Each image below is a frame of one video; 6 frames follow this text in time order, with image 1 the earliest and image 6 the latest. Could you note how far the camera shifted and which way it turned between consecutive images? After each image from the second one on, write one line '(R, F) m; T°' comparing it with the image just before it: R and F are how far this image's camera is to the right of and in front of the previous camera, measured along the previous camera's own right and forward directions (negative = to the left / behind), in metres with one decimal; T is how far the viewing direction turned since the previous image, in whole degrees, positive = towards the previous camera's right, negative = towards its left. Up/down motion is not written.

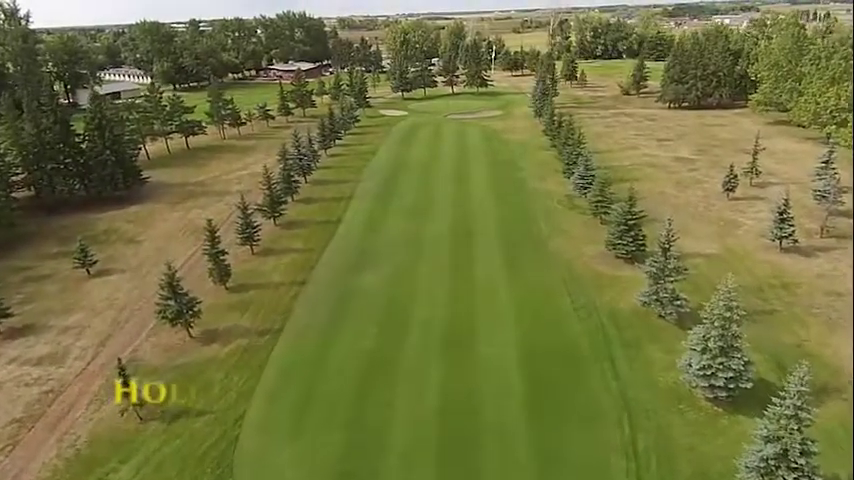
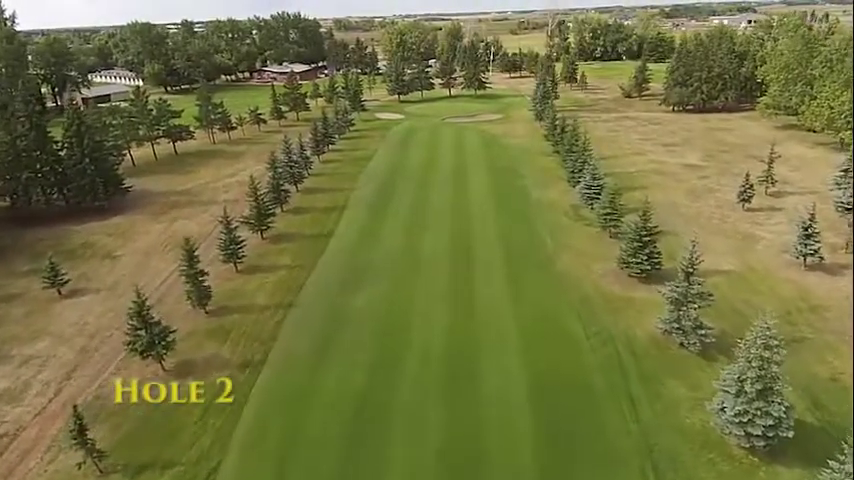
(0.0, +2.1) m; 0°
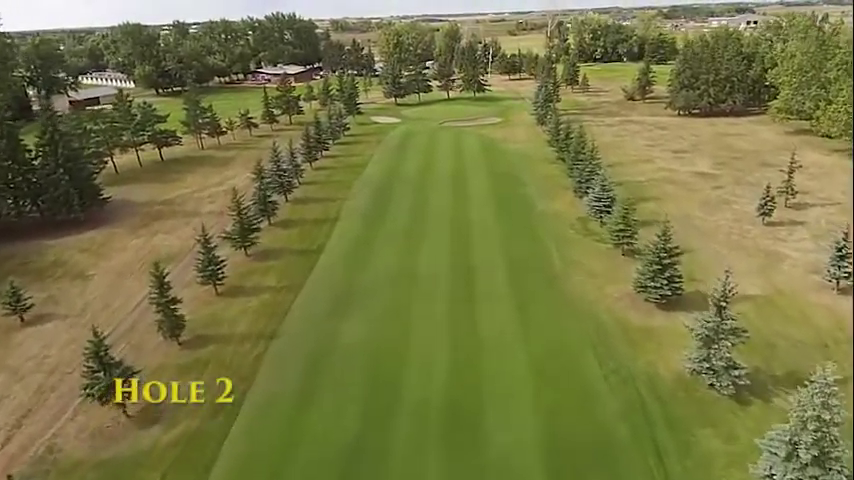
(0.0, +2.4) m; 0°
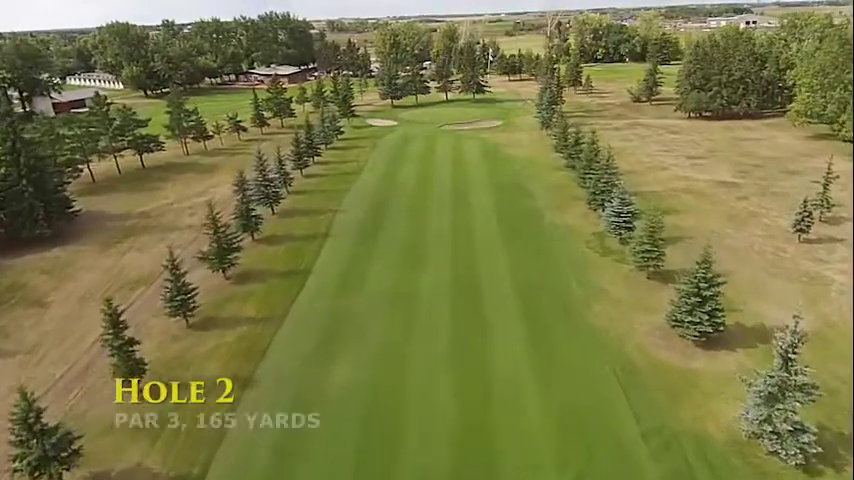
(-0.1, +3.2) m; 0°
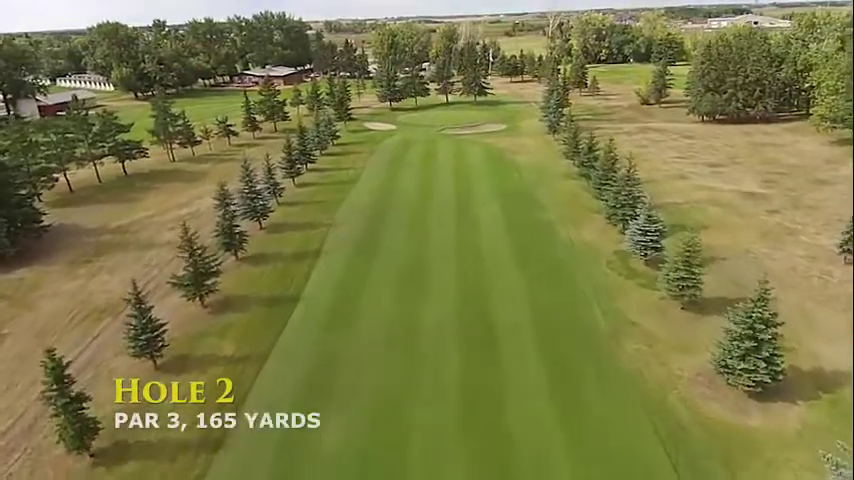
(-0.2, +3.1) m; 0°
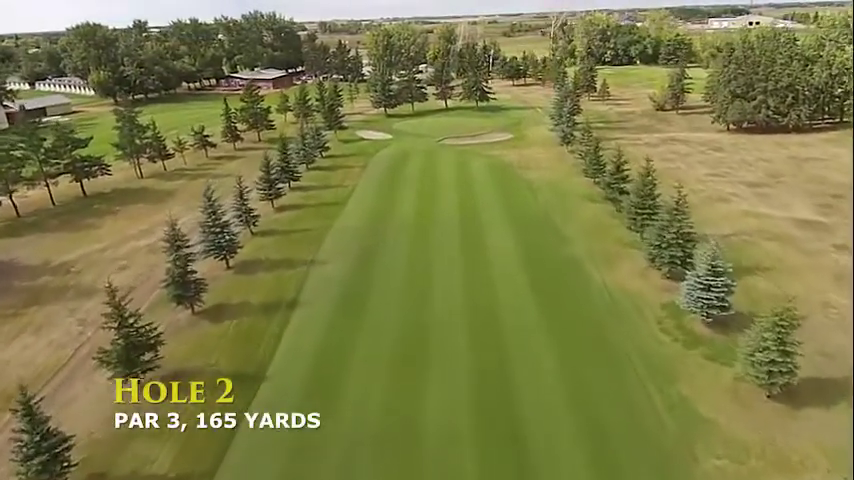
(-0.2, +5.5) m; 0°
